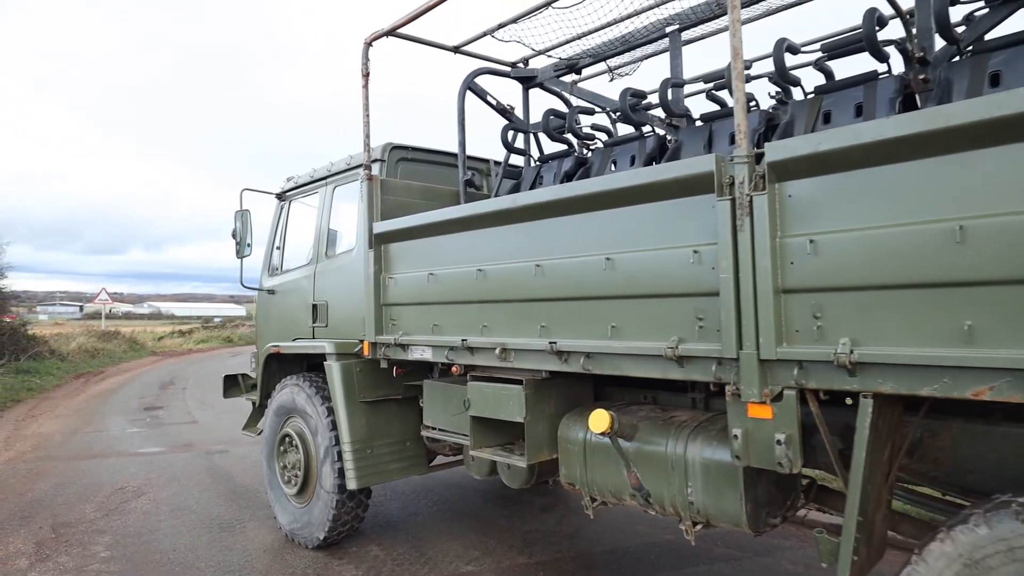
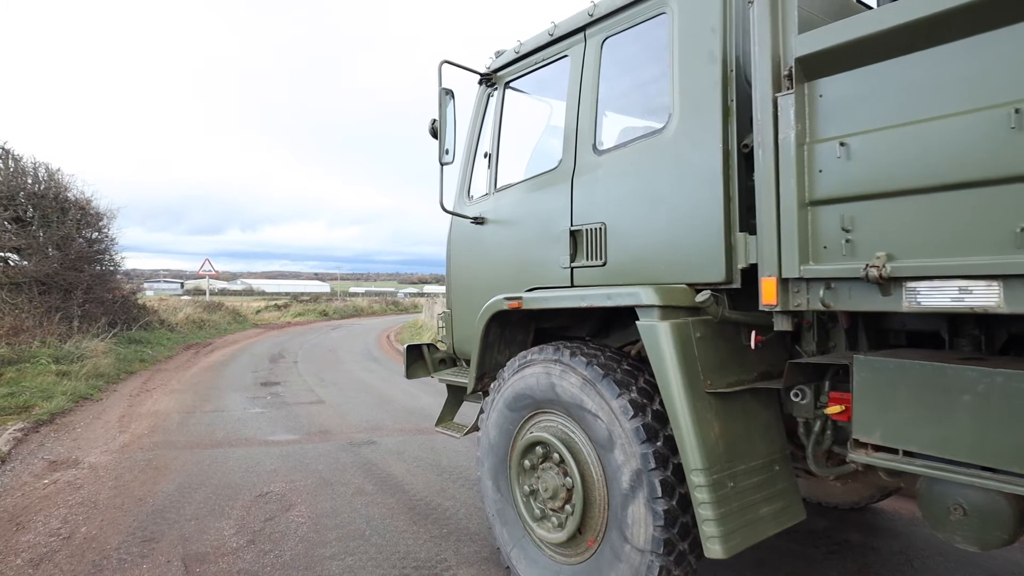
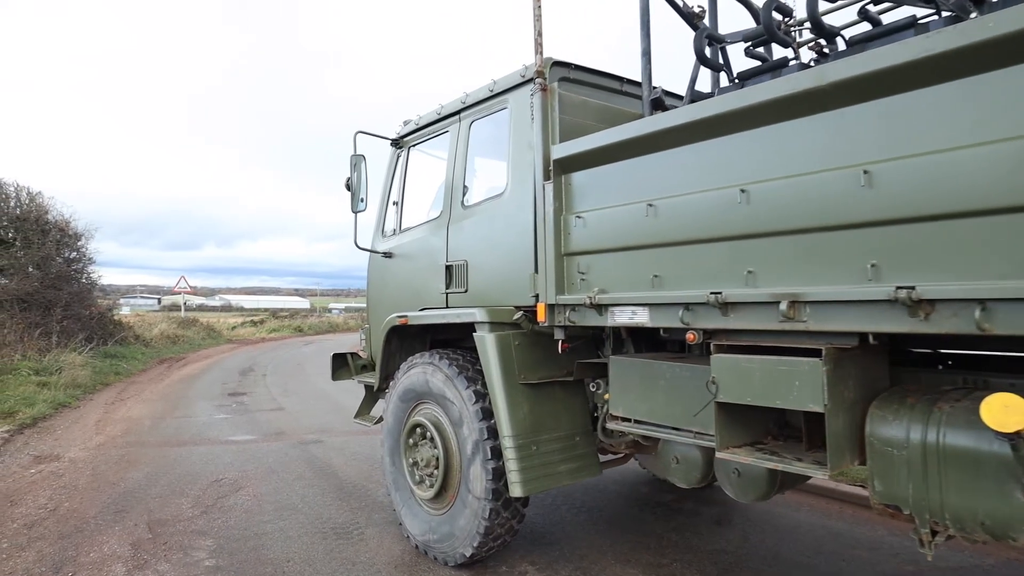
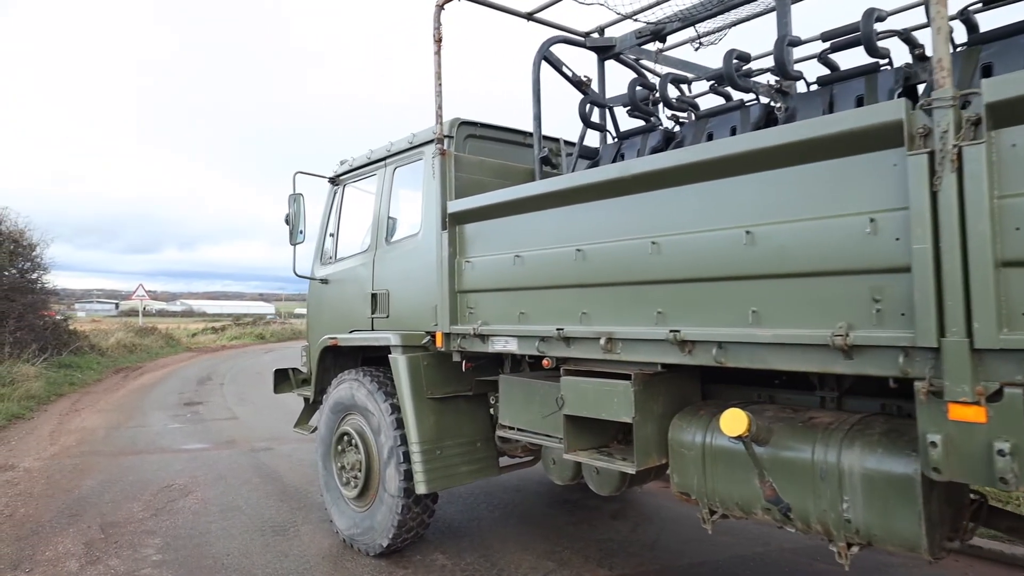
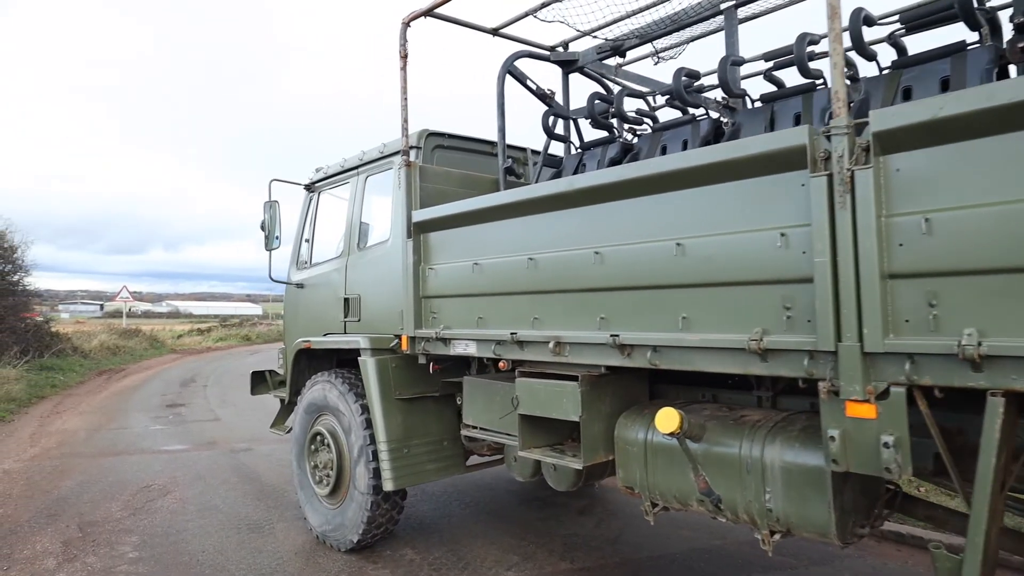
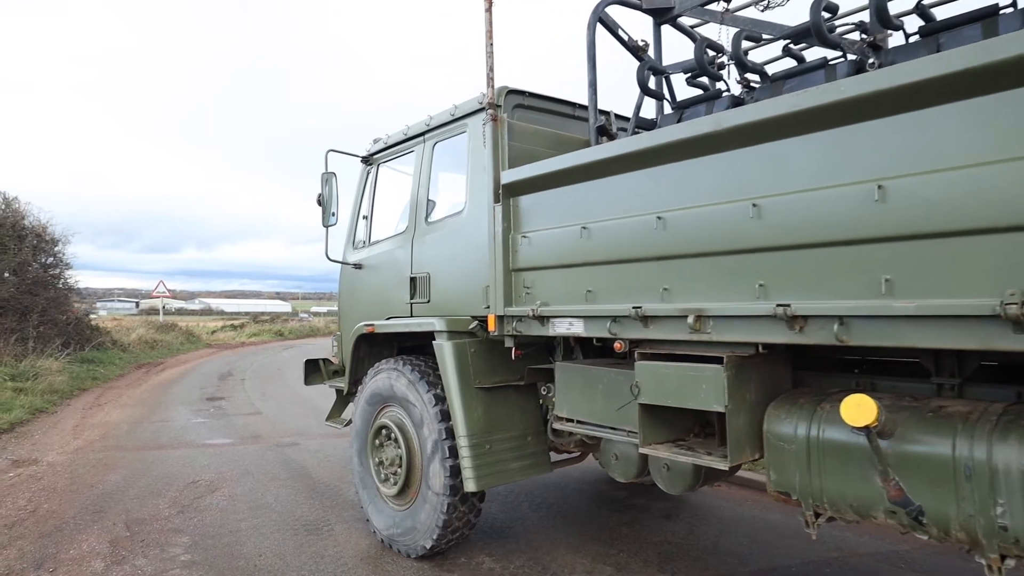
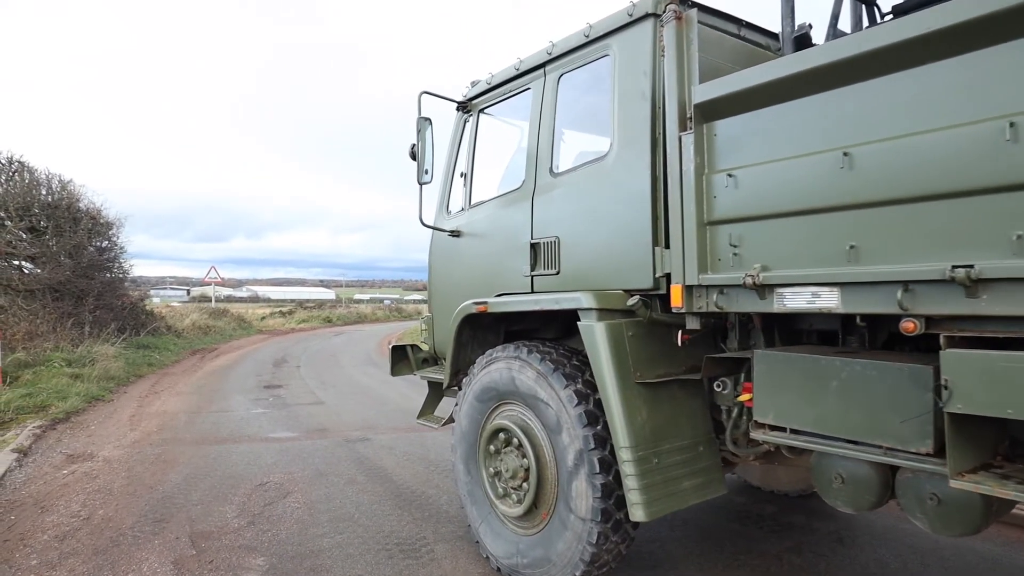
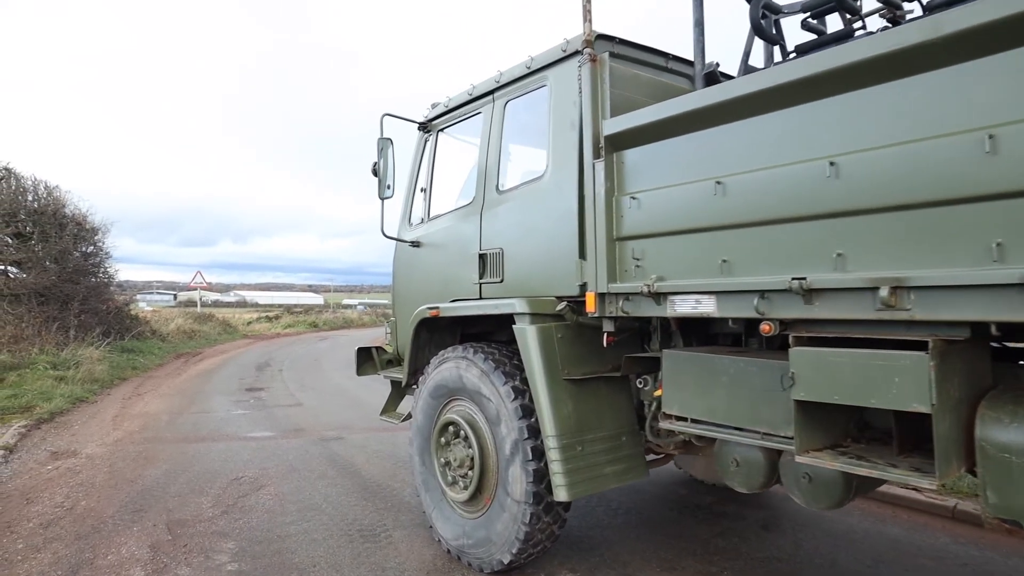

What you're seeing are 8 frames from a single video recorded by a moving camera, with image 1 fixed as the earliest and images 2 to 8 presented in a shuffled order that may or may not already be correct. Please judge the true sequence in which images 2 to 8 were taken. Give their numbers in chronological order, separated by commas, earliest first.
5, 4, 6, 3, 8, 7, 2
